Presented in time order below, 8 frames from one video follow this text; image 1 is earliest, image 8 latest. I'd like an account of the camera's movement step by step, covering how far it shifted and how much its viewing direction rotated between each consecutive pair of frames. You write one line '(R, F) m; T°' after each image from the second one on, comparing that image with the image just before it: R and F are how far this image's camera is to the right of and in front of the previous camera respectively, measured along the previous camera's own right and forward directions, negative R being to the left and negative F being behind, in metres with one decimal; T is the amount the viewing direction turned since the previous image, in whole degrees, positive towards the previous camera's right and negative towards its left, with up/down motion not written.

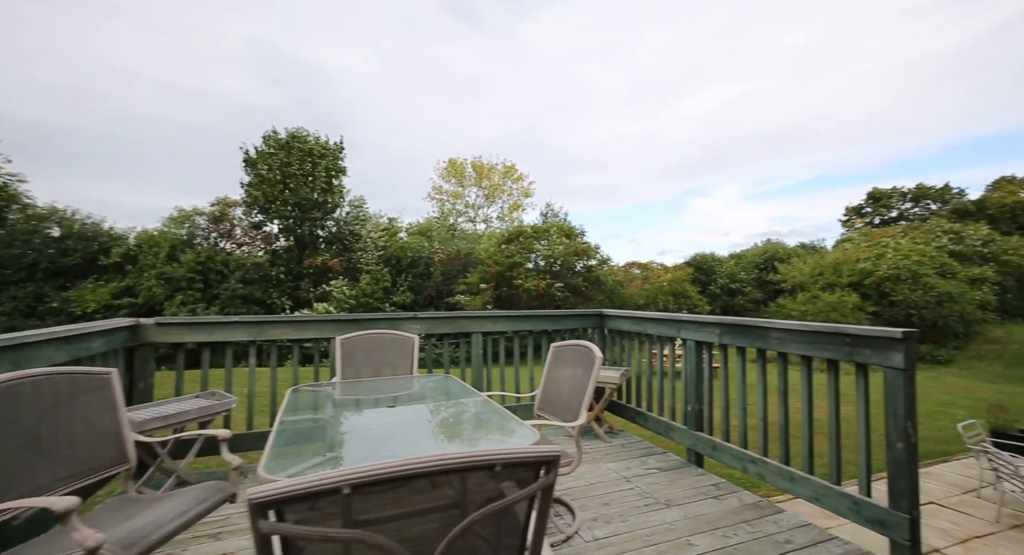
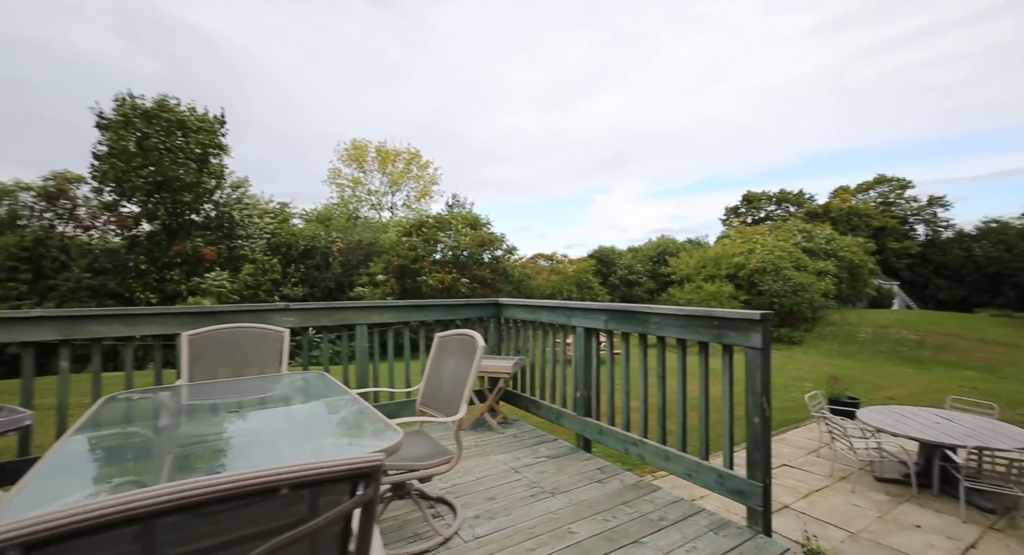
(+0.1, +0.1) m; +11°
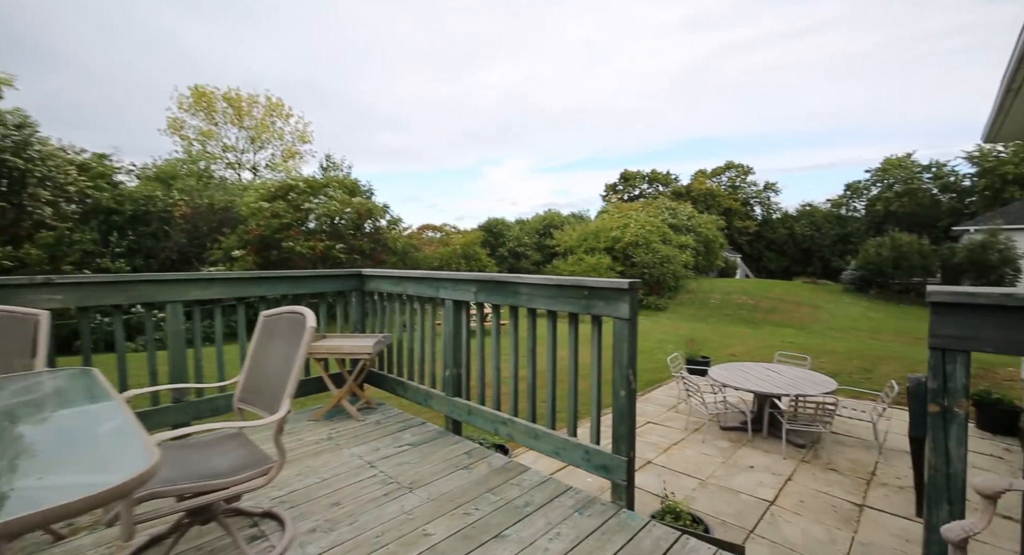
(+0.1, +0.2) m; +13°
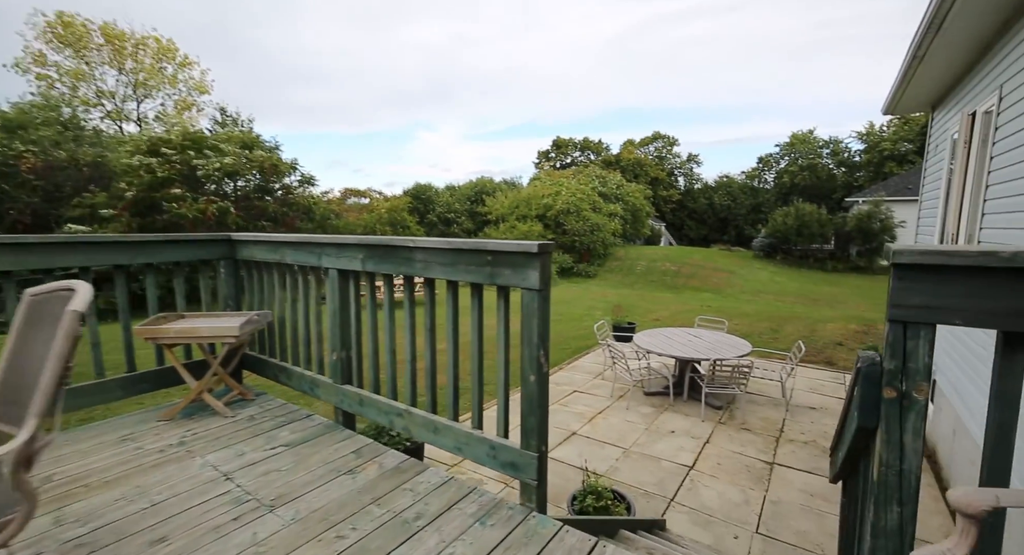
(+0.1, +0.3) m; +8°
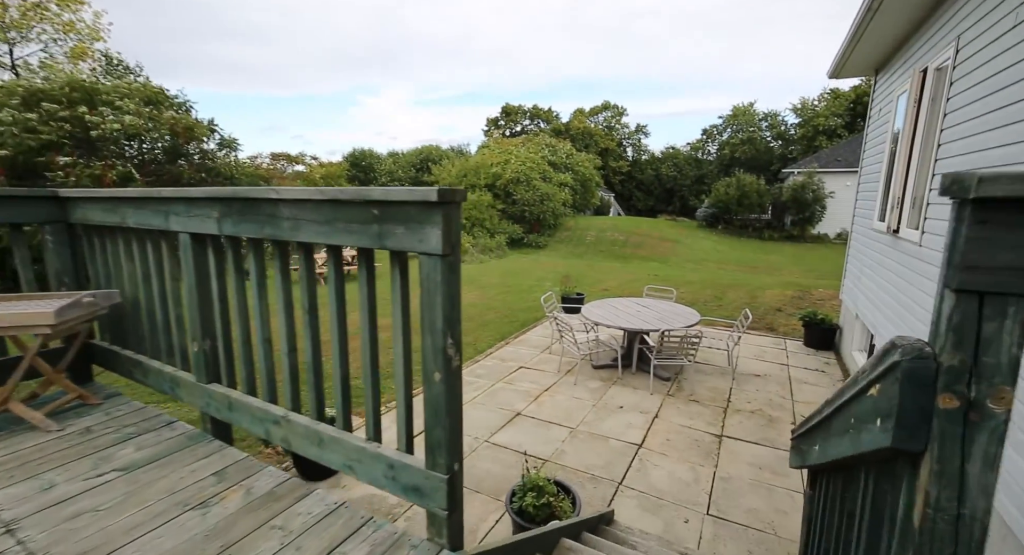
(+0.1, +0.4) m; +5°
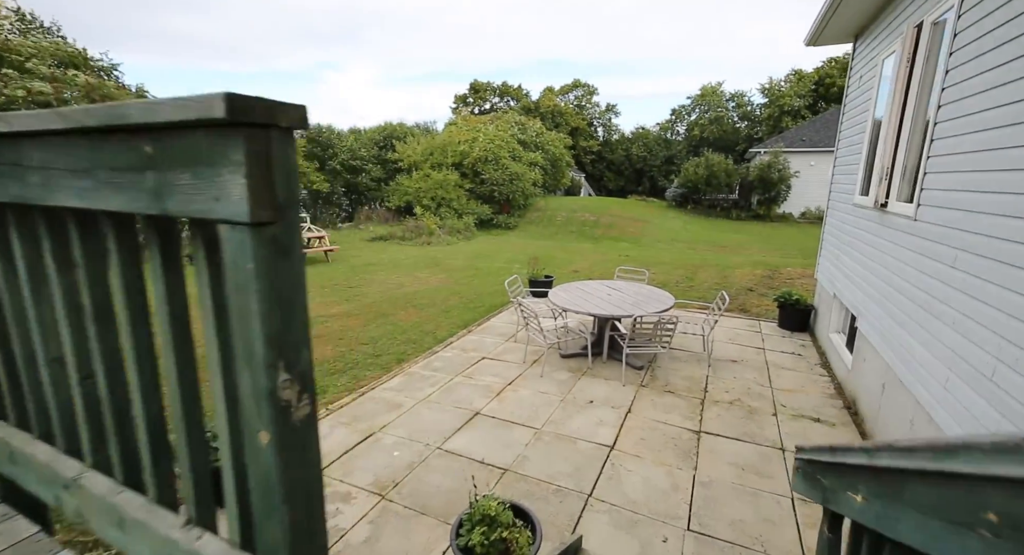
(+0.1, +0.4) m; +3°
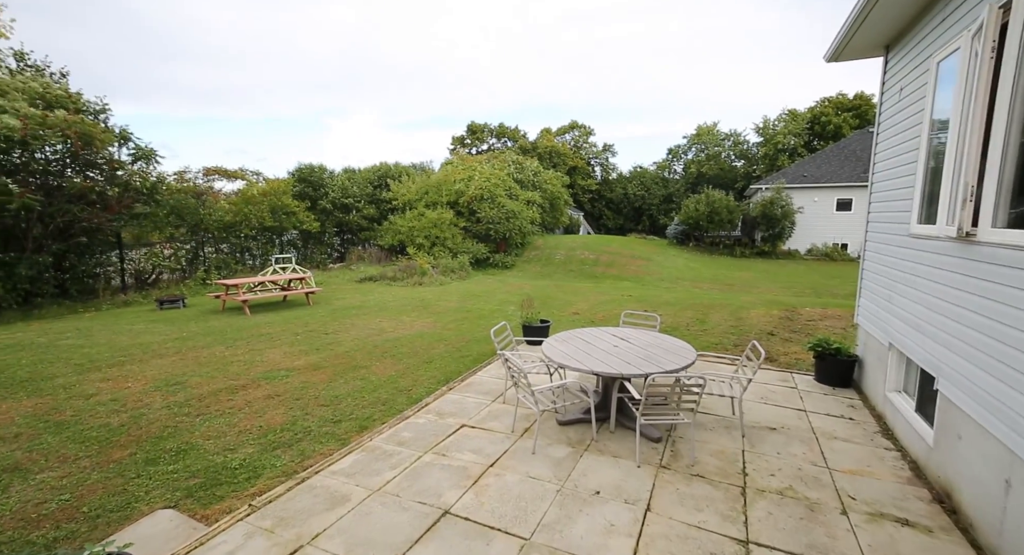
(+0.1, +0.8) m; 0°
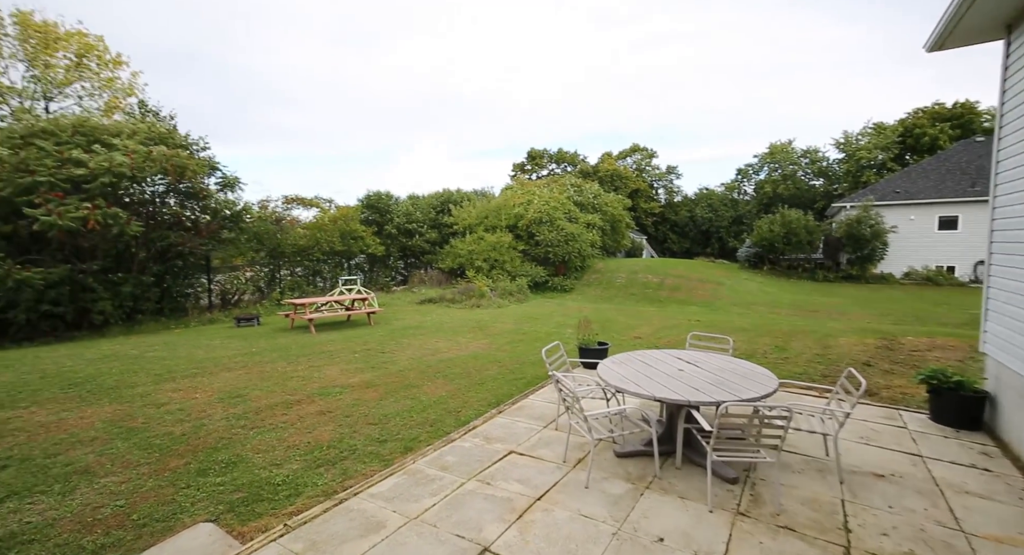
(+0.1, +0.3) m; -7°
